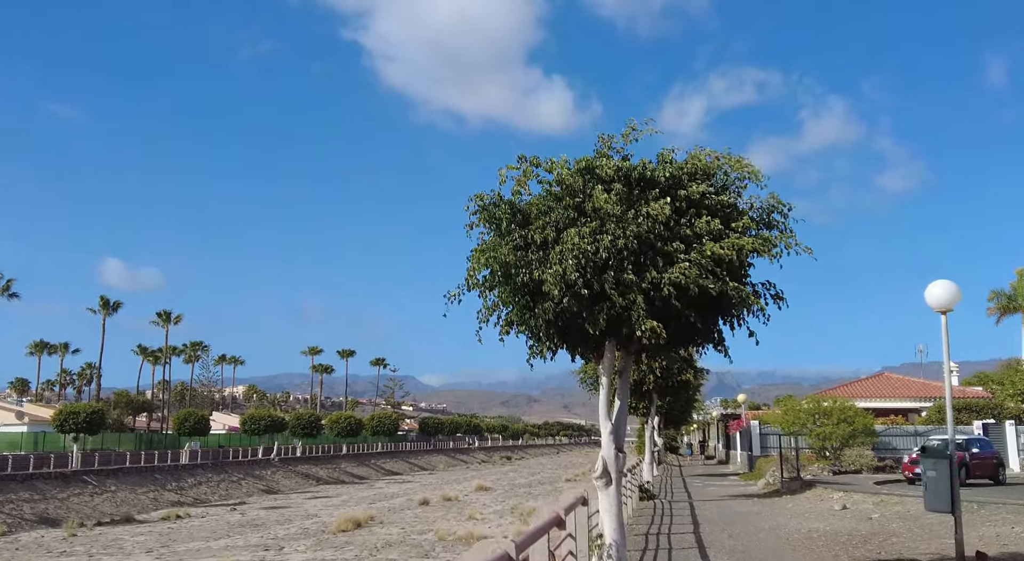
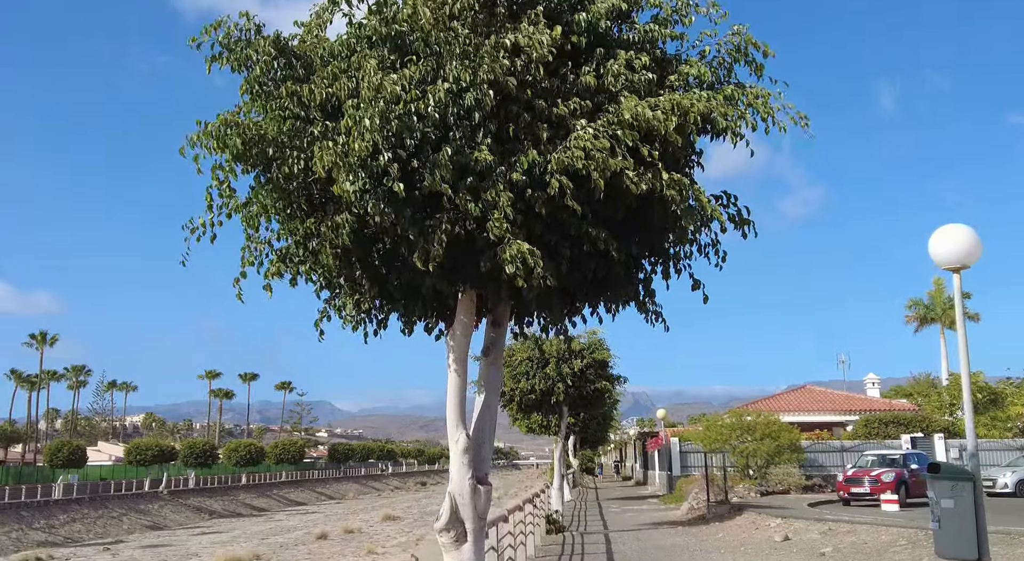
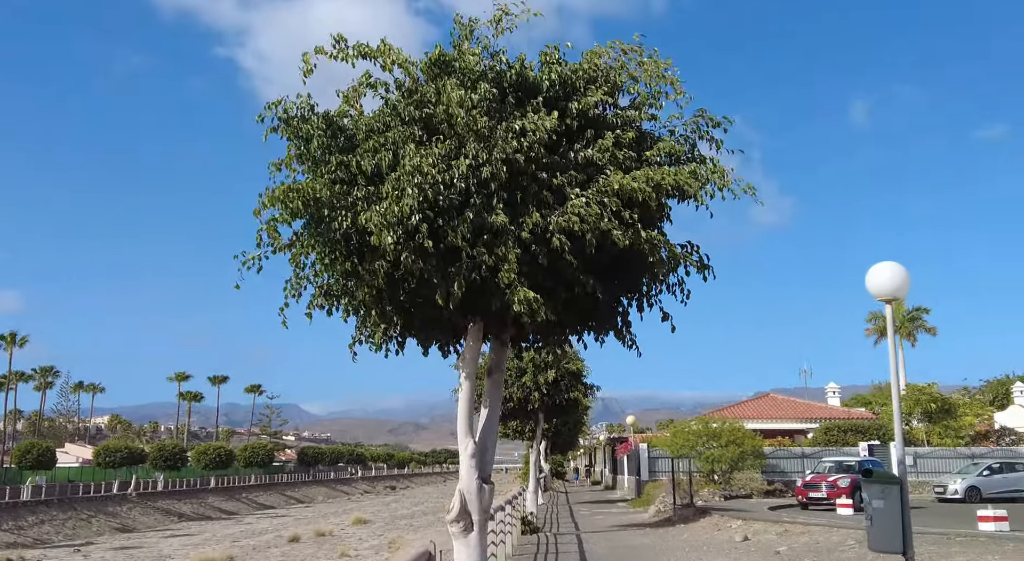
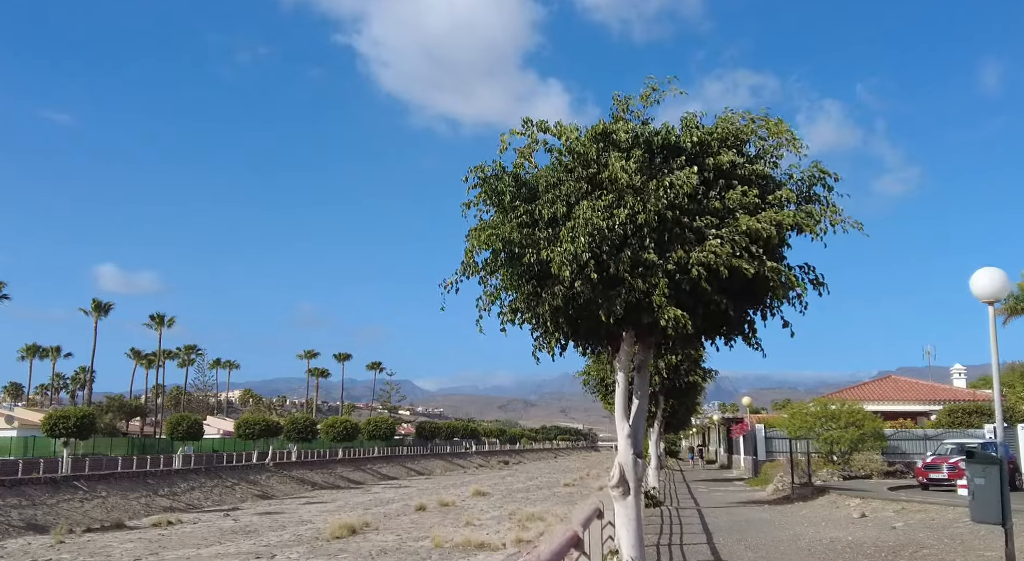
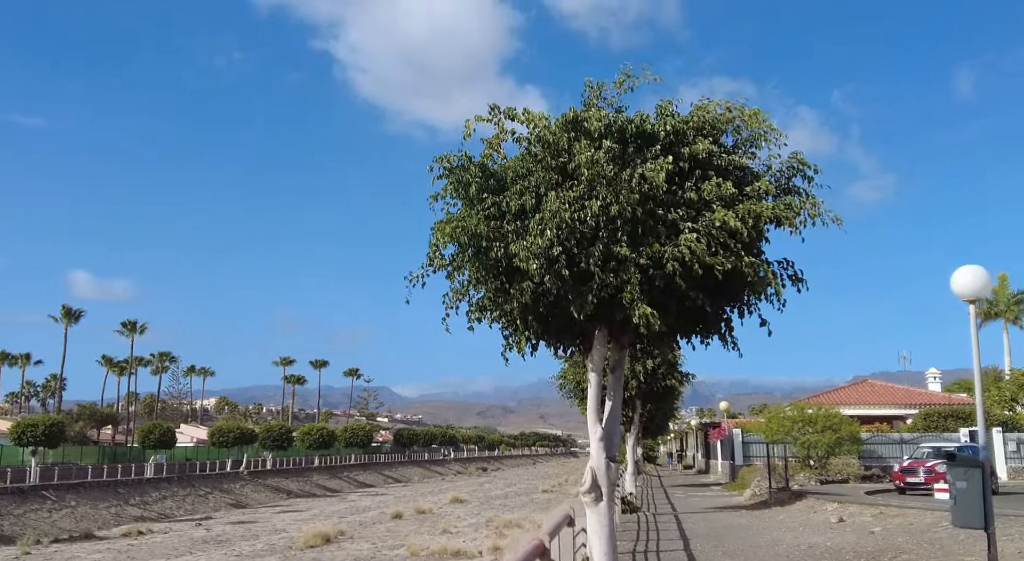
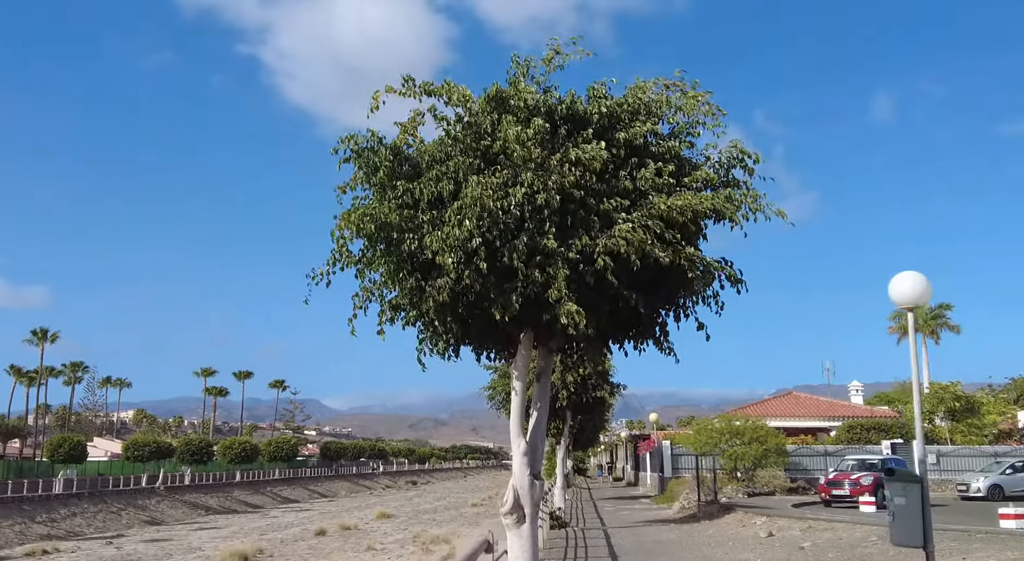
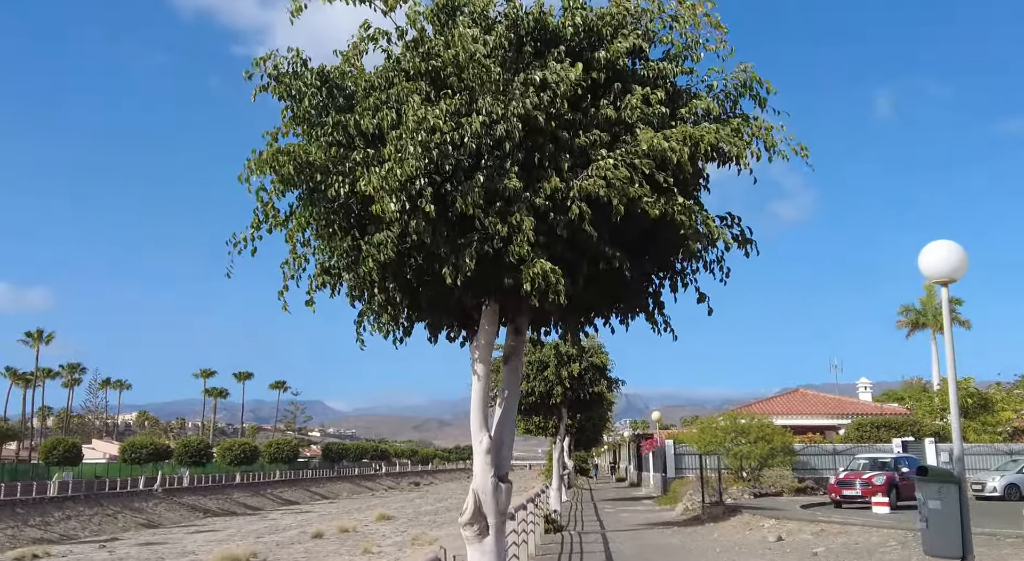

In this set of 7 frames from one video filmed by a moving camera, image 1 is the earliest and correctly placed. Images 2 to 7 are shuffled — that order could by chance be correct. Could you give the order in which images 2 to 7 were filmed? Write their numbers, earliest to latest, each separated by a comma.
4, 5, 6, 3, 7, 2
